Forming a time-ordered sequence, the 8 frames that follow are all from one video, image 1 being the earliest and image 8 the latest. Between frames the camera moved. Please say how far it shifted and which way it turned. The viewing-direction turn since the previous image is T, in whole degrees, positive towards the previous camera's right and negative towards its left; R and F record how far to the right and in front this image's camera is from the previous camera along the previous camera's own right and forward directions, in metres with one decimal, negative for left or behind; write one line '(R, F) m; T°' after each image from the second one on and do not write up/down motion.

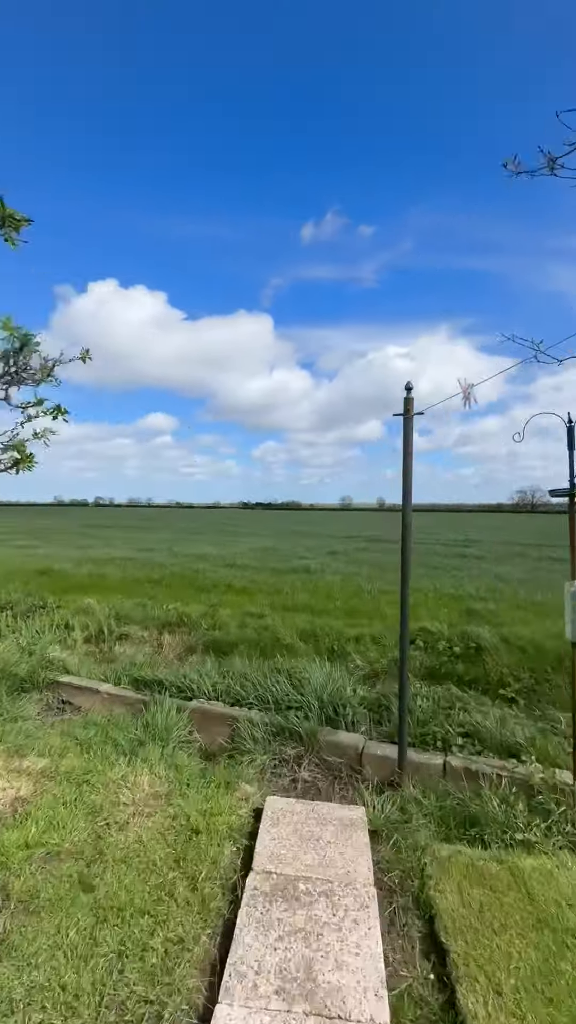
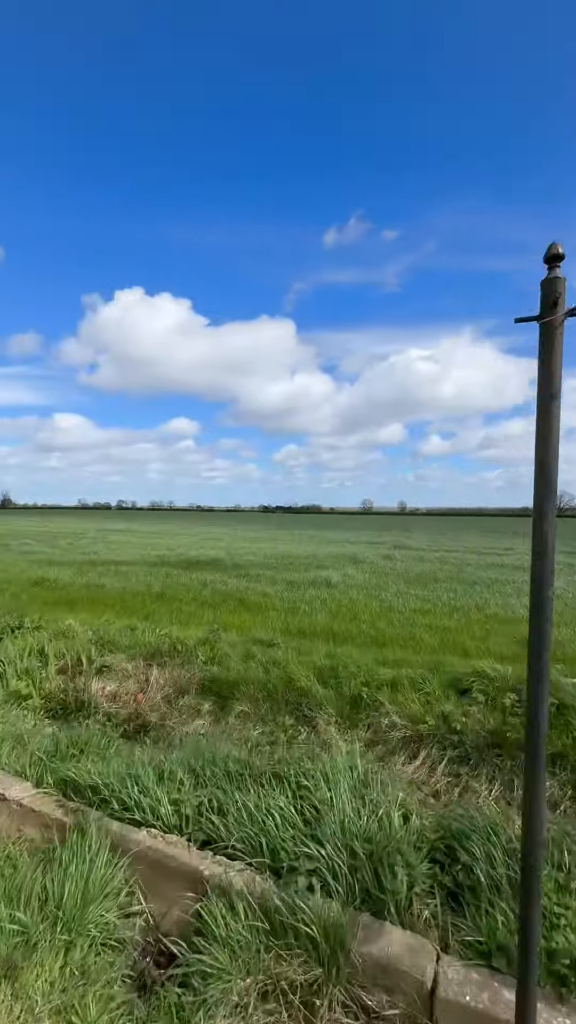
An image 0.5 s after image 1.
(+0.1, +1.6) m; -3°
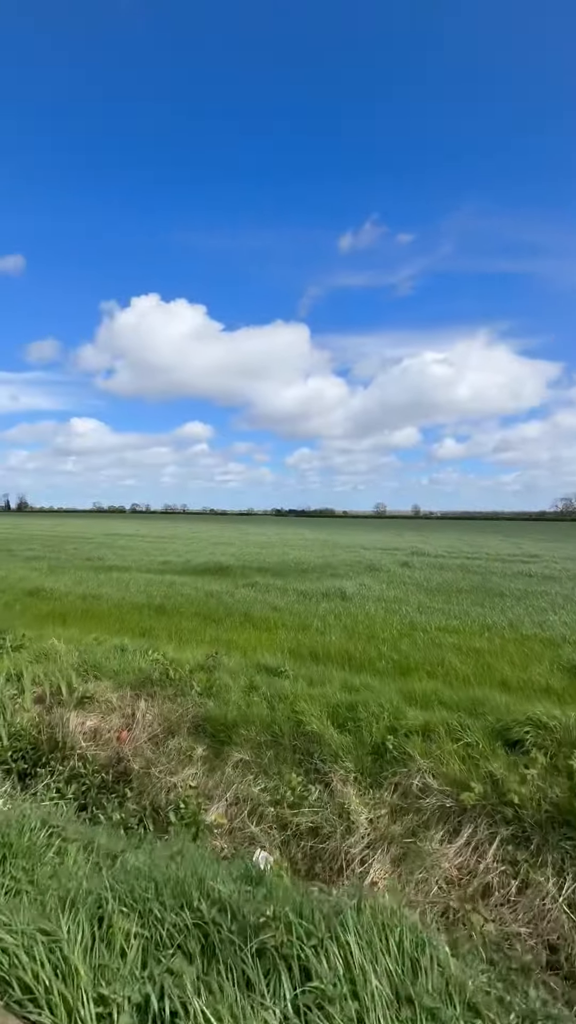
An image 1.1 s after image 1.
(0.0, +1.0) m; -2°
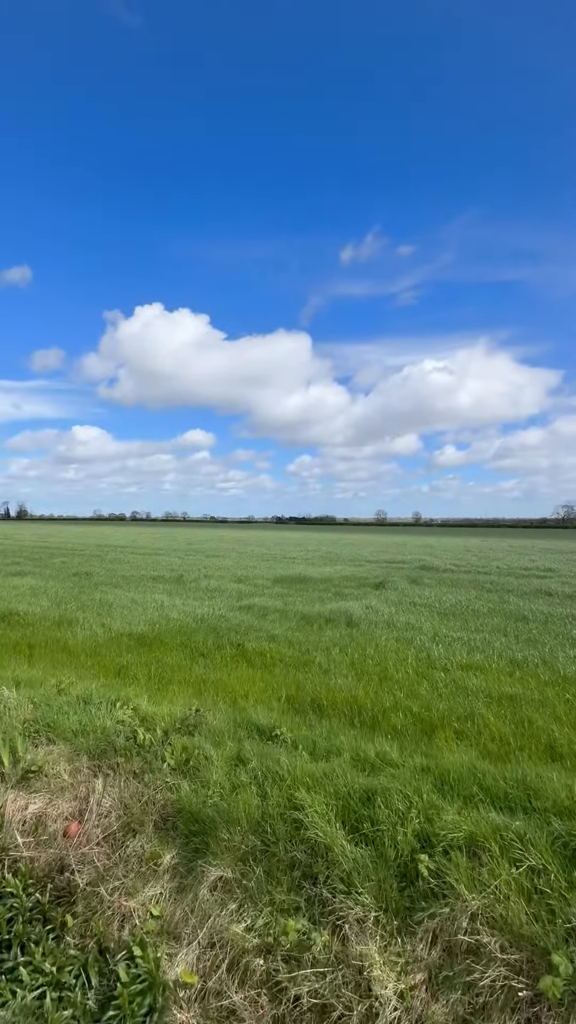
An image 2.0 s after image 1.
(0.0, +1.2) m; 0°
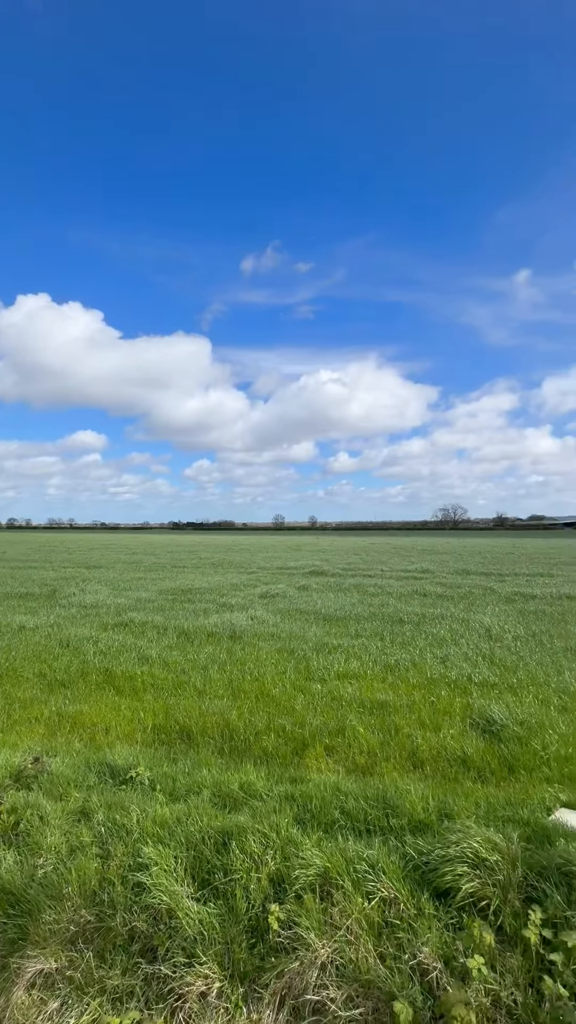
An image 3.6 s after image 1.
(+0.4, +0.3) m; +12°
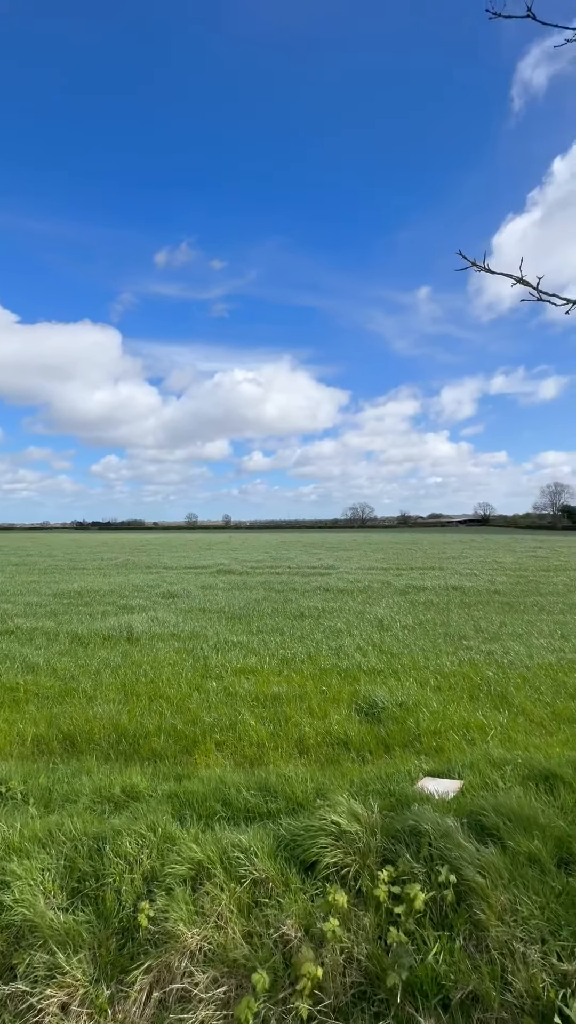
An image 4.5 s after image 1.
(+0.3, -0.1) m; +11°
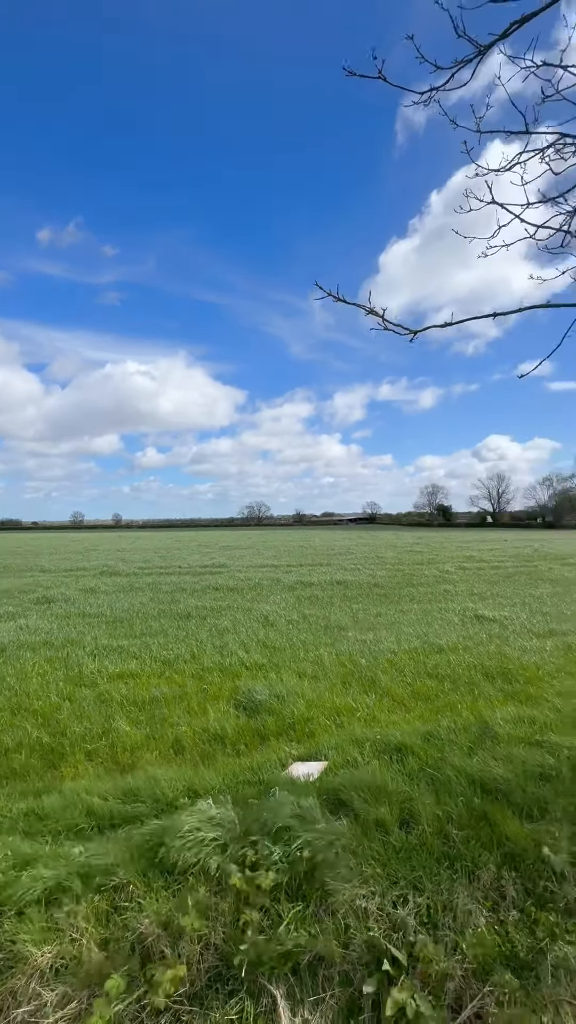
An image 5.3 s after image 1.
(+0.2, -0.1) m; +13°
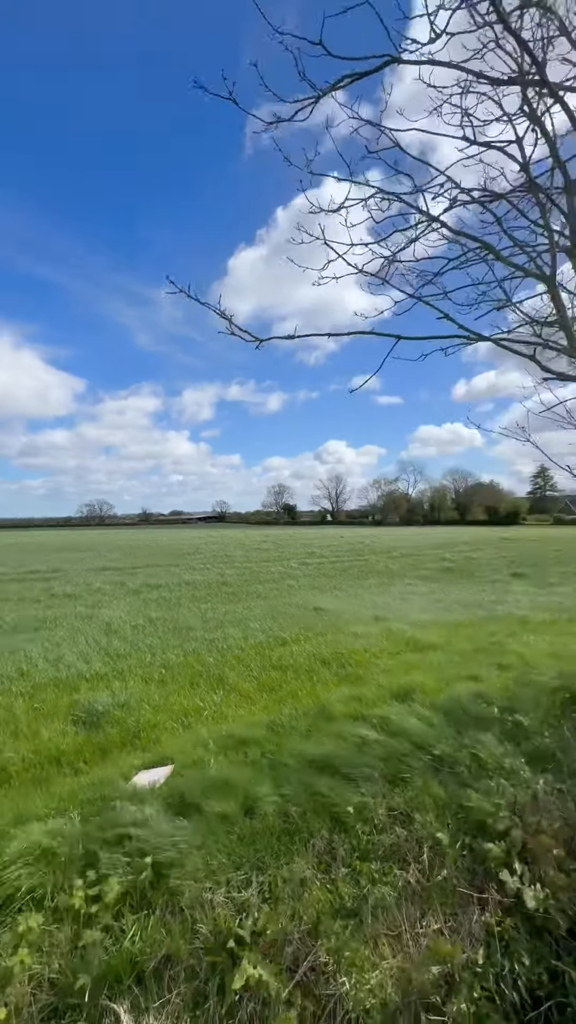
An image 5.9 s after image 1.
(0.0, -0.1) m; +18°
